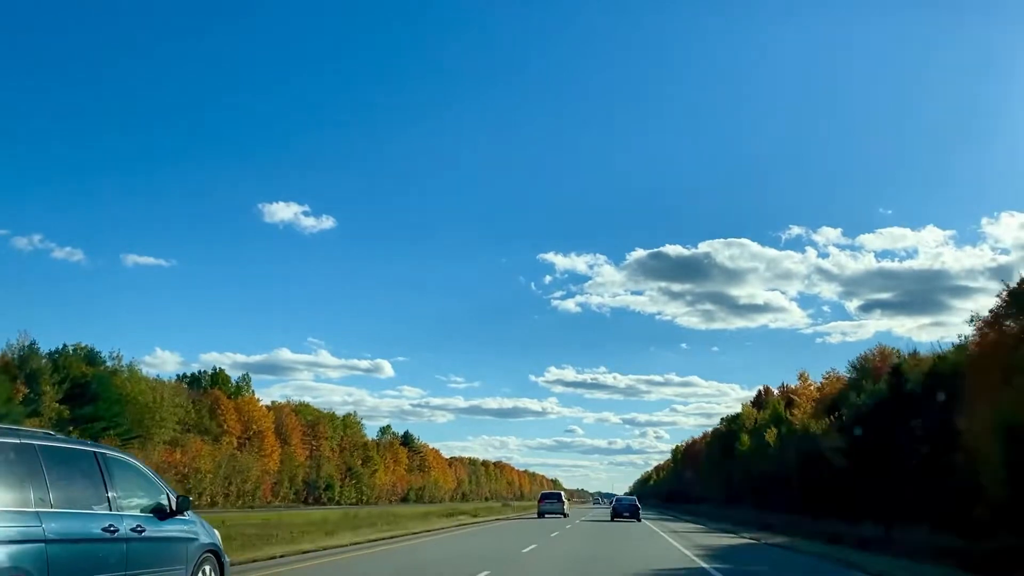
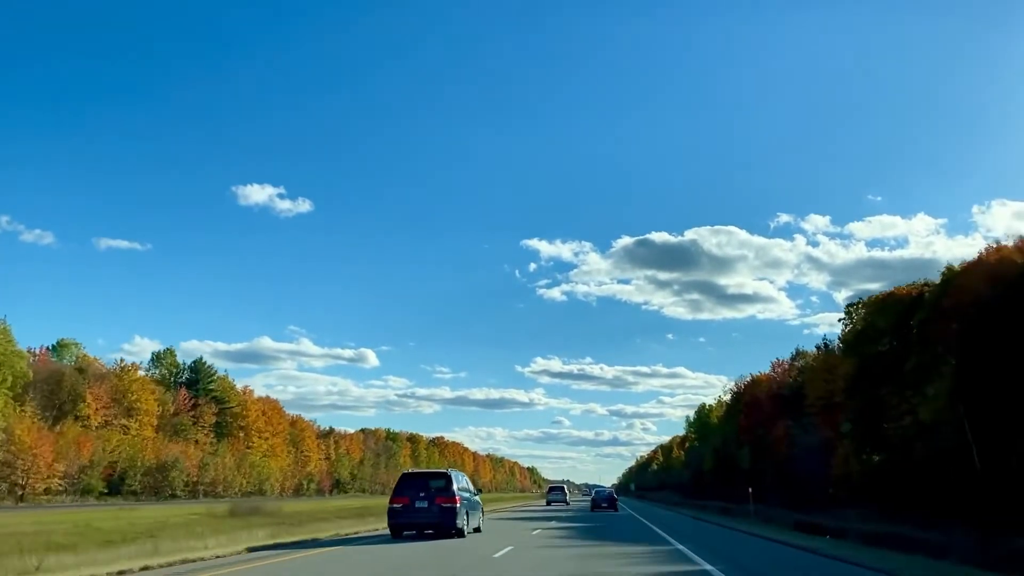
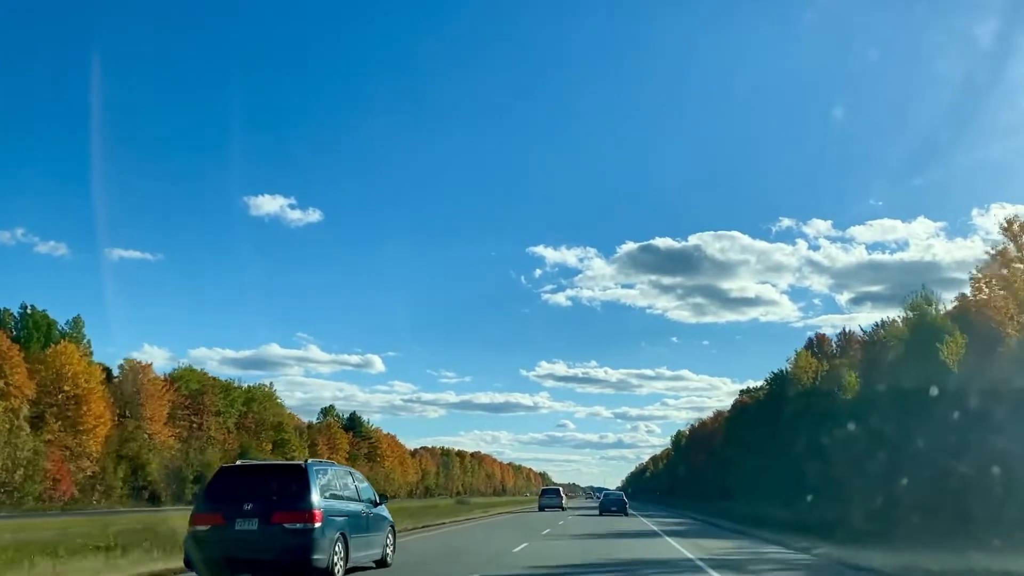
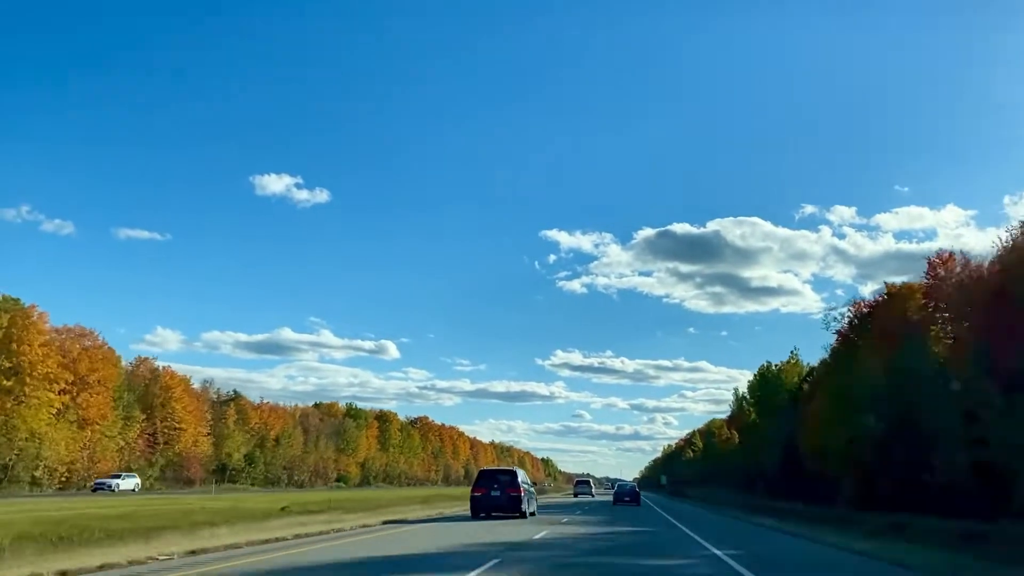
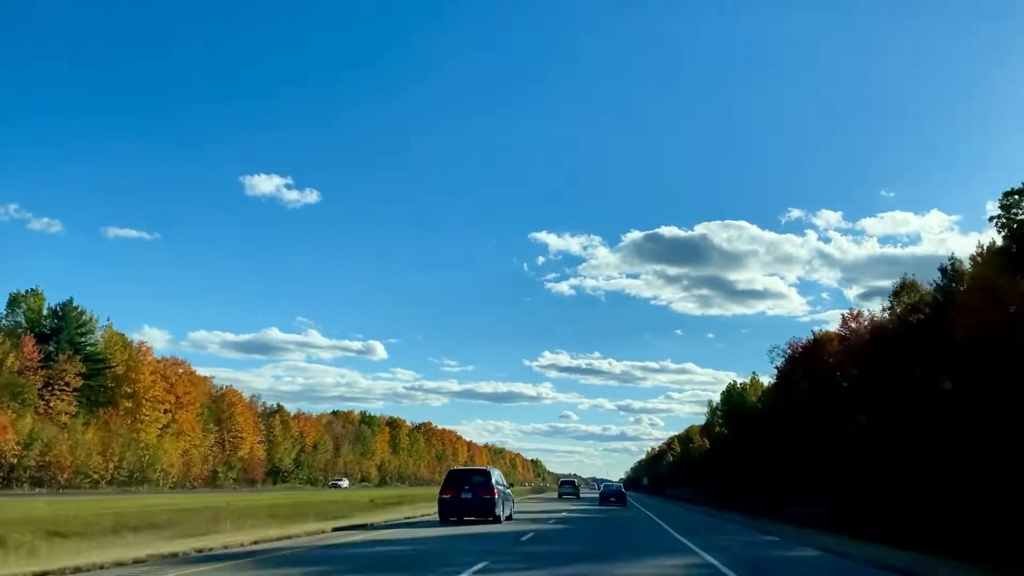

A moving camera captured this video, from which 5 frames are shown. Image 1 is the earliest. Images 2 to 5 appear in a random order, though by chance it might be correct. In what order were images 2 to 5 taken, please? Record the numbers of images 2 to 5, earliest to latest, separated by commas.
3, 2, 5, 4
